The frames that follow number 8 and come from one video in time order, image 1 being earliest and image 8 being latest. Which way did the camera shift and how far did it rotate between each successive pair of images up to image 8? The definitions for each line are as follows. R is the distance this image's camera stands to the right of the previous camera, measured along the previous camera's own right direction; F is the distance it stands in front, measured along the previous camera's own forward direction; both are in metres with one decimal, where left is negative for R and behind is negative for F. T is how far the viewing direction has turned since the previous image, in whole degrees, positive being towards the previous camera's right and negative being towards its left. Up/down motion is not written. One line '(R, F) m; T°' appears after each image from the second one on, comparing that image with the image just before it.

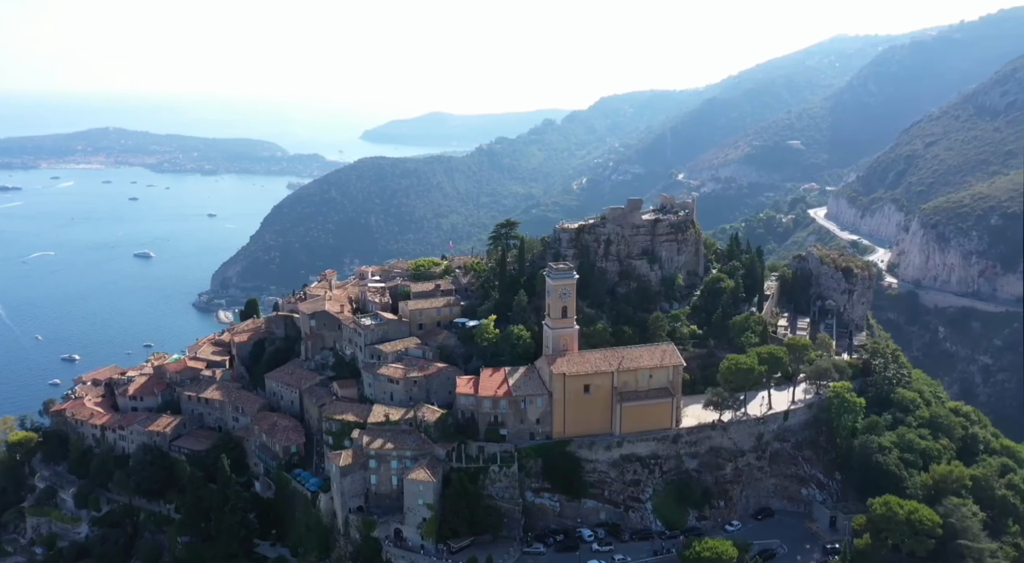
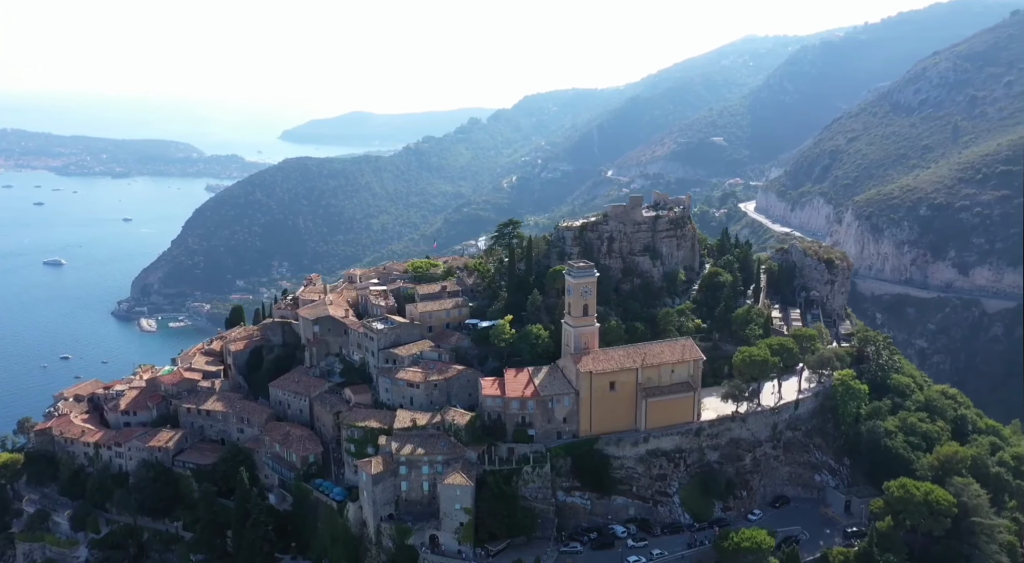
(-6.7, +0.5) m; +5°
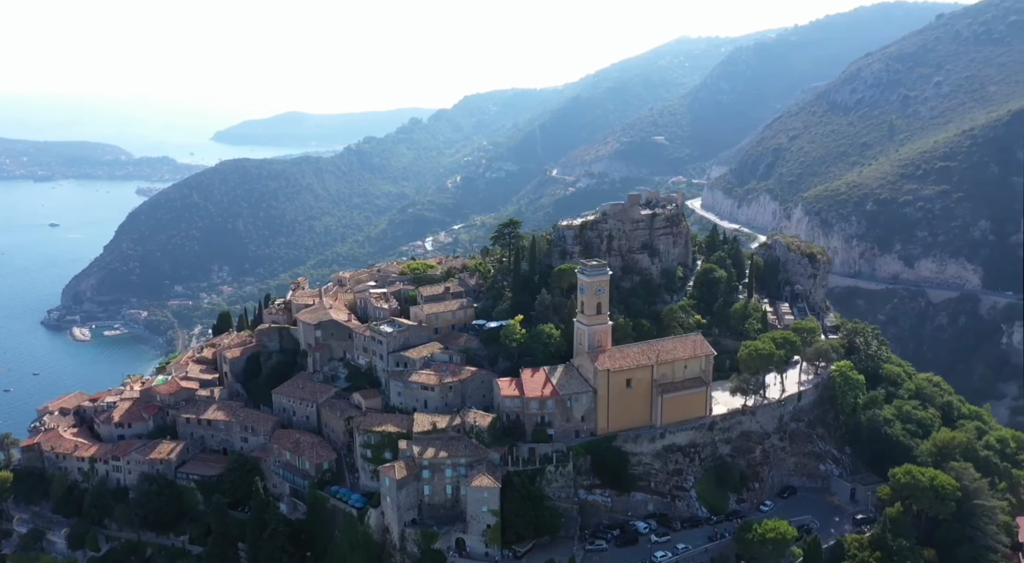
(-5.2, +0.3) m; +4°
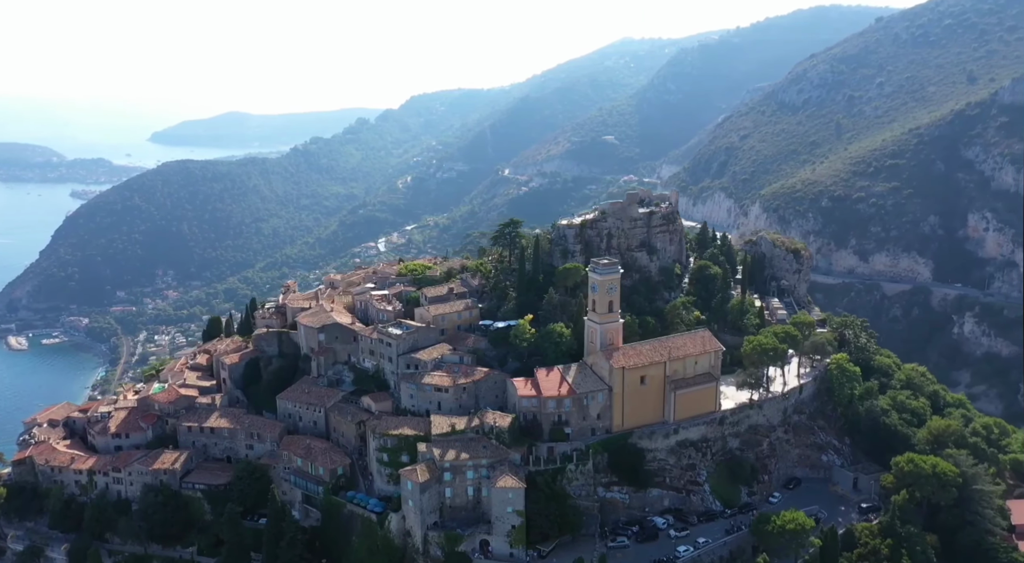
(-4.6, +0.2) m; +4°
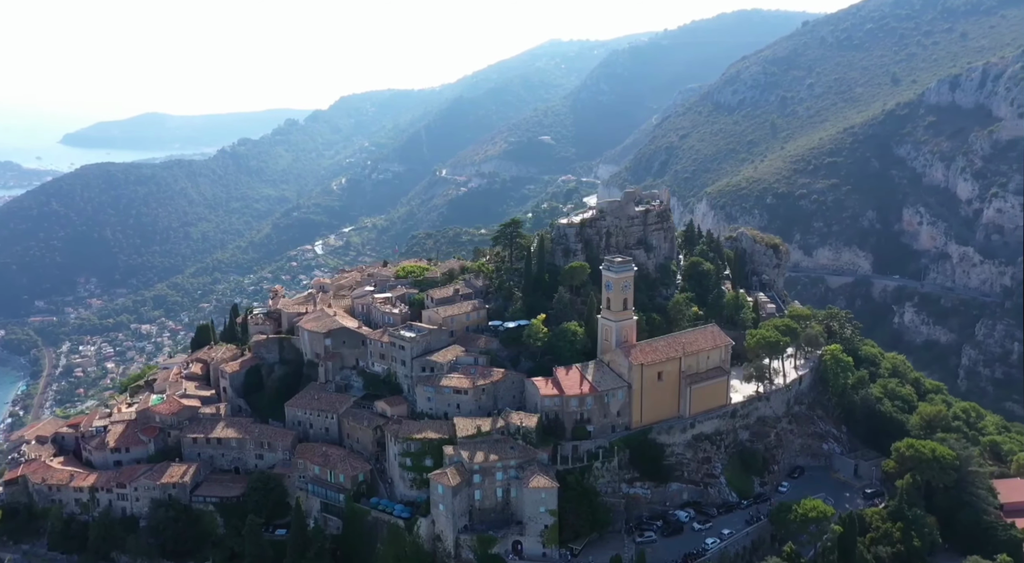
(-6.0, +0.4) m; +5°
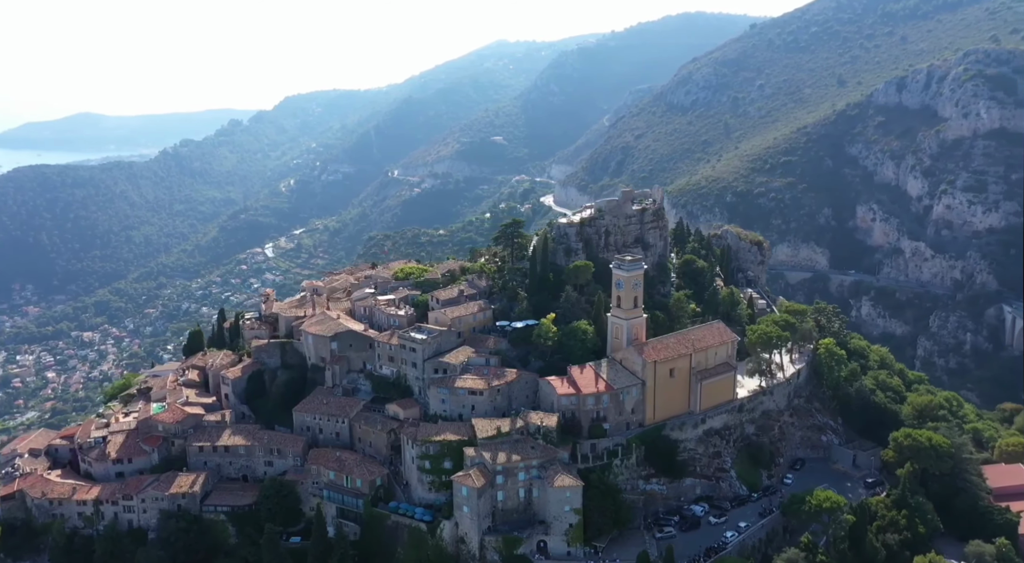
(-4.6, +0.3) m; +4°
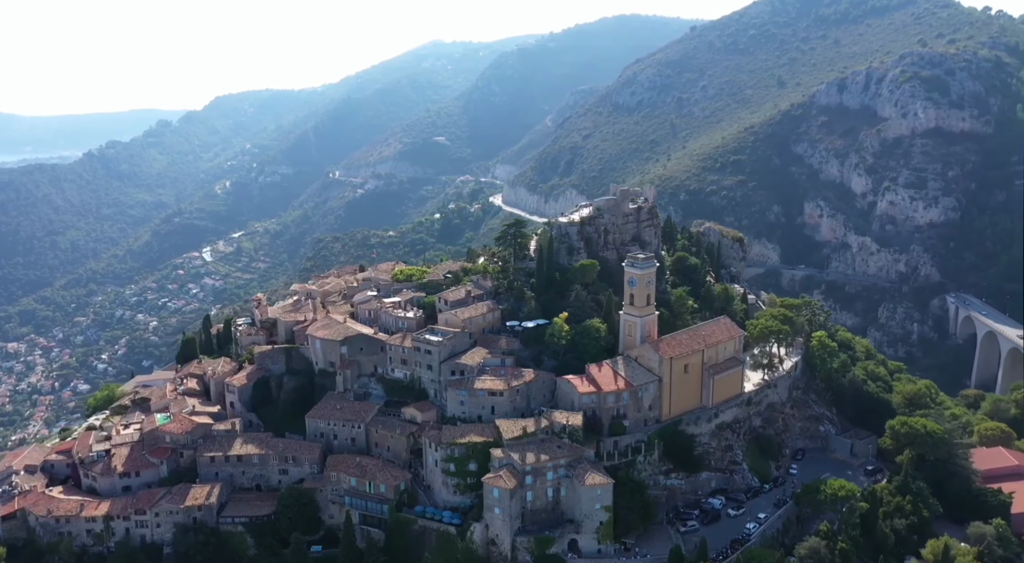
(-5.6, +0.4) m; +4°
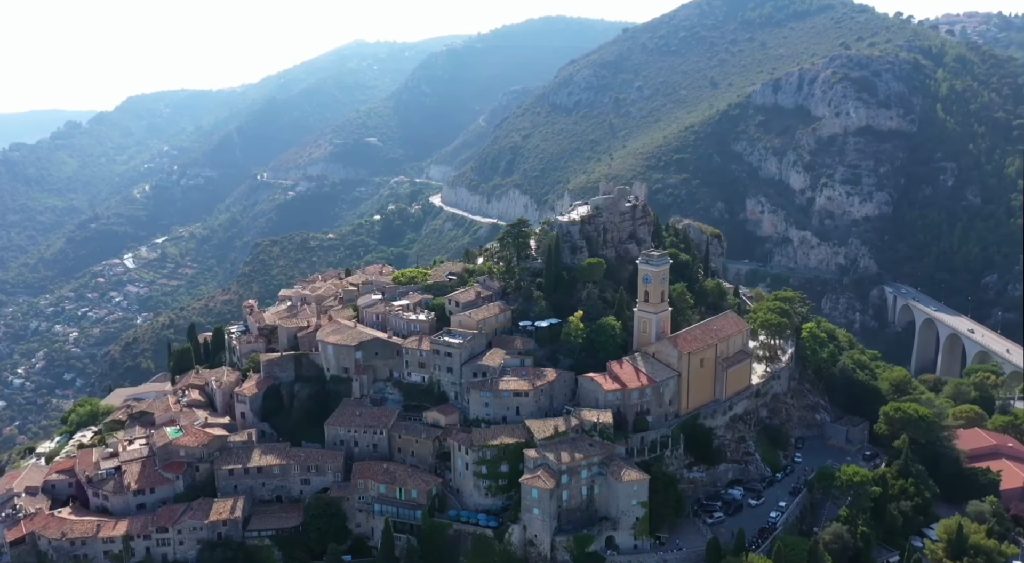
(-6.6, +0.6) m; +5°
